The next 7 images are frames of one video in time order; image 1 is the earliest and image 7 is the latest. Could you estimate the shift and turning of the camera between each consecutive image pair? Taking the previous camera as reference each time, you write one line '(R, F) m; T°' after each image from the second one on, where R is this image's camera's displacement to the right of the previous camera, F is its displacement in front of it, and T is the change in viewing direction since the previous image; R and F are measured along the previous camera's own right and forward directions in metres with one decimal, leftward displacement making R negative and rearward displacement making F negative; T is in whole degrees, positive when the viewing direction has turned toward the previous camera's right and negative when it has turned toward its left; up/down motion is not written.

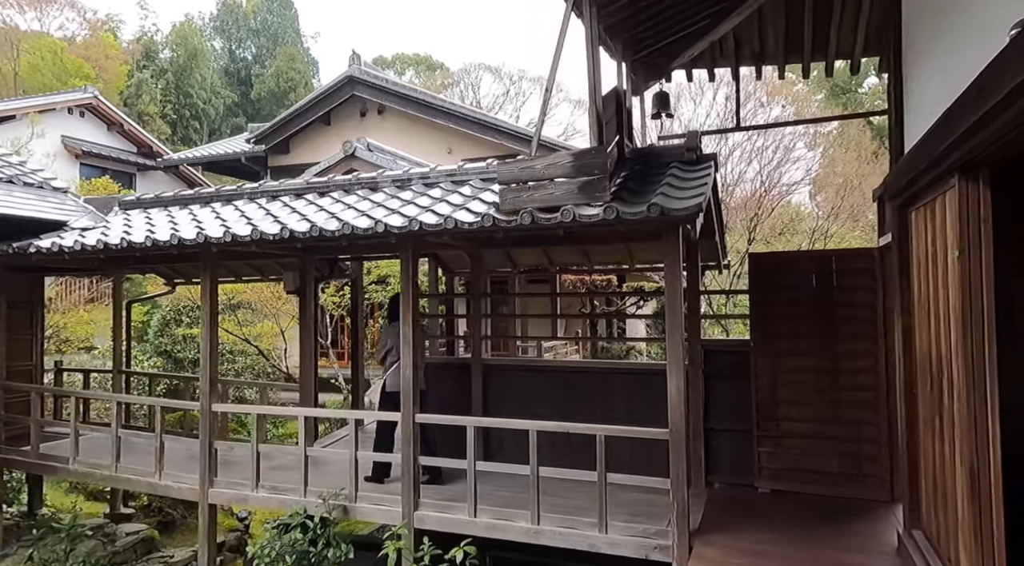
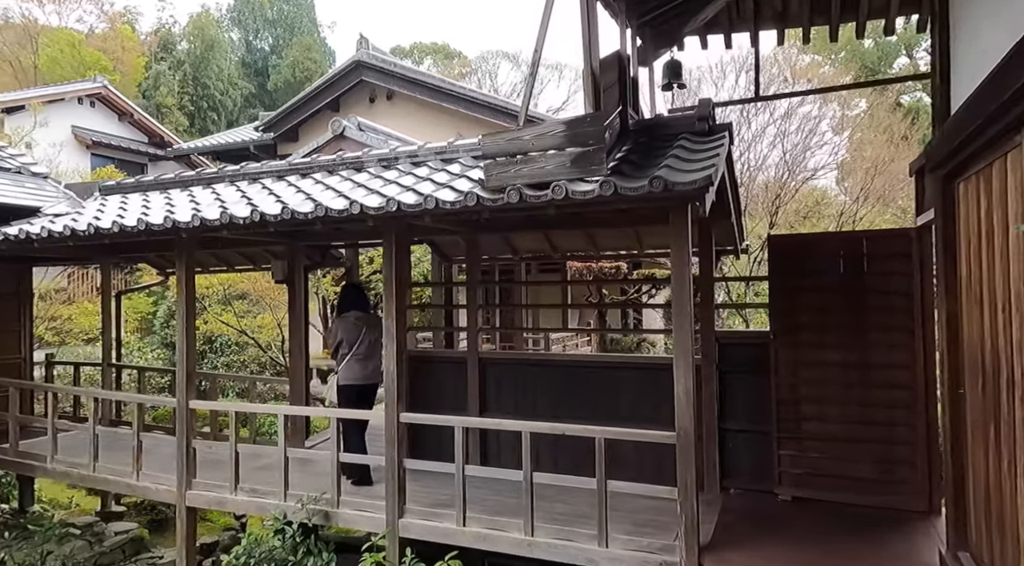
(+0.2, +0.5) m; -2°
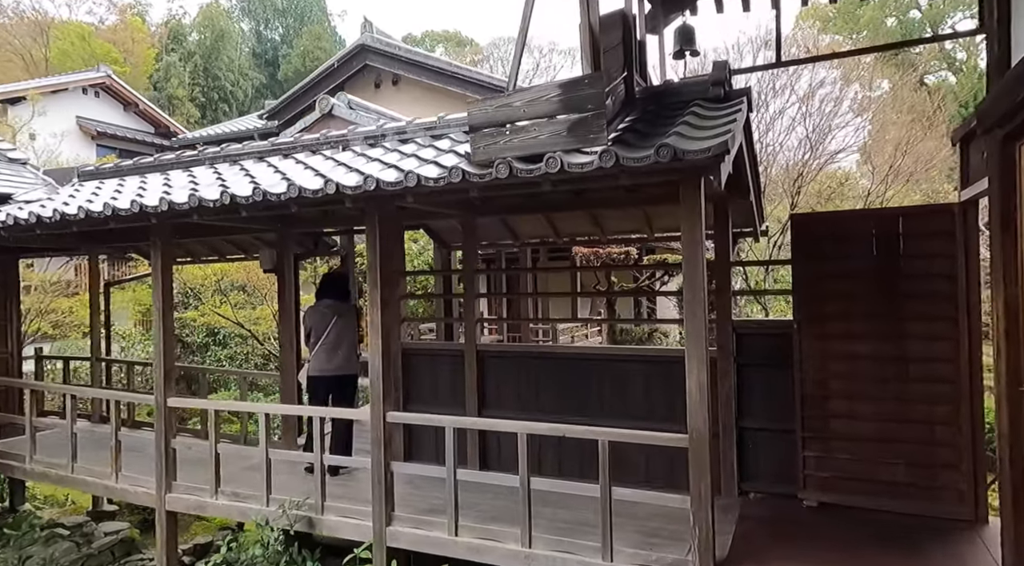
(+0.1, +0.5) m; -1°
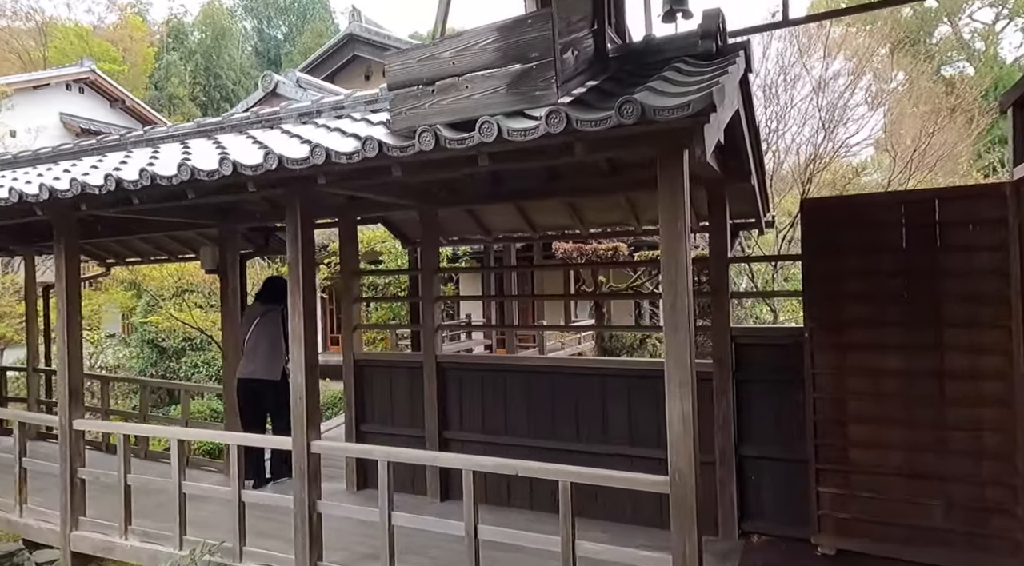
(+0.4, +0.8) m; -1°
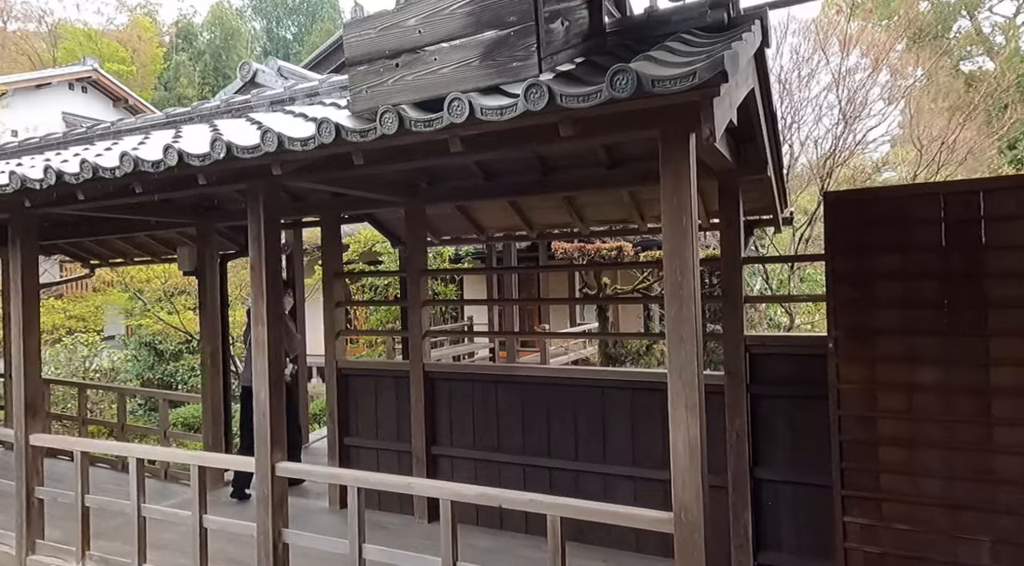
(+0.1, +0.4) m; -1°
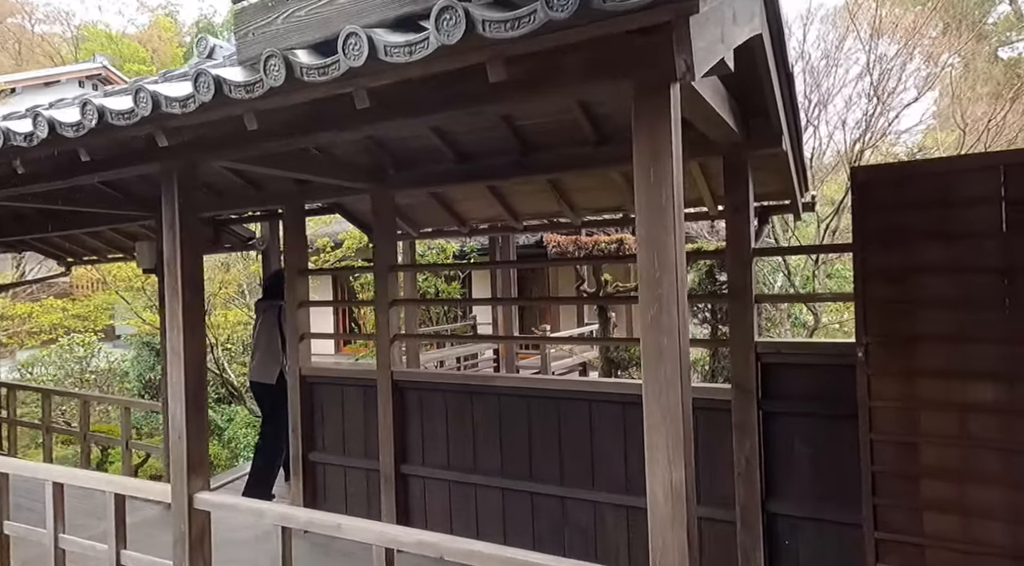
(+0.3, +0.6) m; -2°
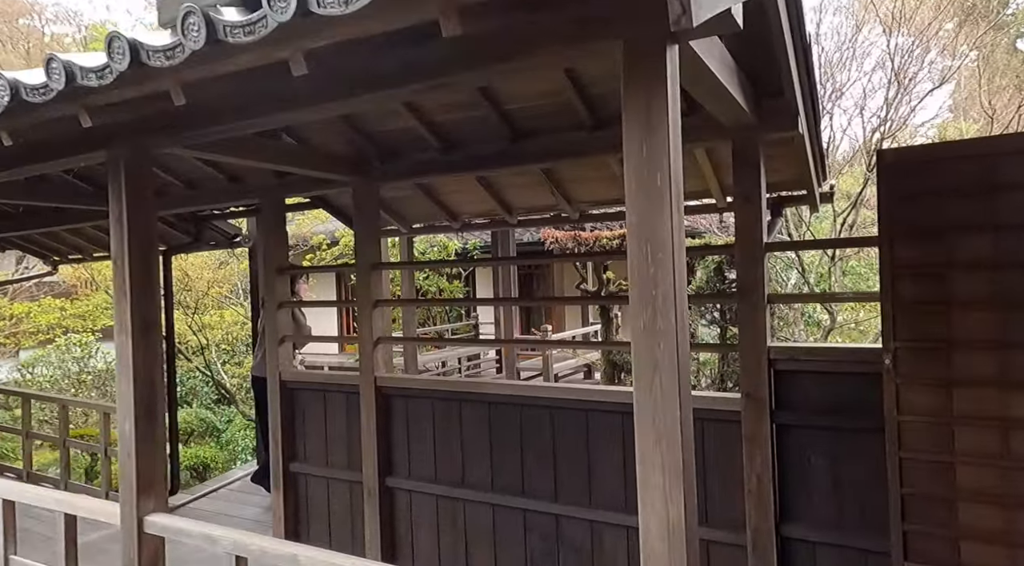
(+0.1, +0.3) m; -1°
